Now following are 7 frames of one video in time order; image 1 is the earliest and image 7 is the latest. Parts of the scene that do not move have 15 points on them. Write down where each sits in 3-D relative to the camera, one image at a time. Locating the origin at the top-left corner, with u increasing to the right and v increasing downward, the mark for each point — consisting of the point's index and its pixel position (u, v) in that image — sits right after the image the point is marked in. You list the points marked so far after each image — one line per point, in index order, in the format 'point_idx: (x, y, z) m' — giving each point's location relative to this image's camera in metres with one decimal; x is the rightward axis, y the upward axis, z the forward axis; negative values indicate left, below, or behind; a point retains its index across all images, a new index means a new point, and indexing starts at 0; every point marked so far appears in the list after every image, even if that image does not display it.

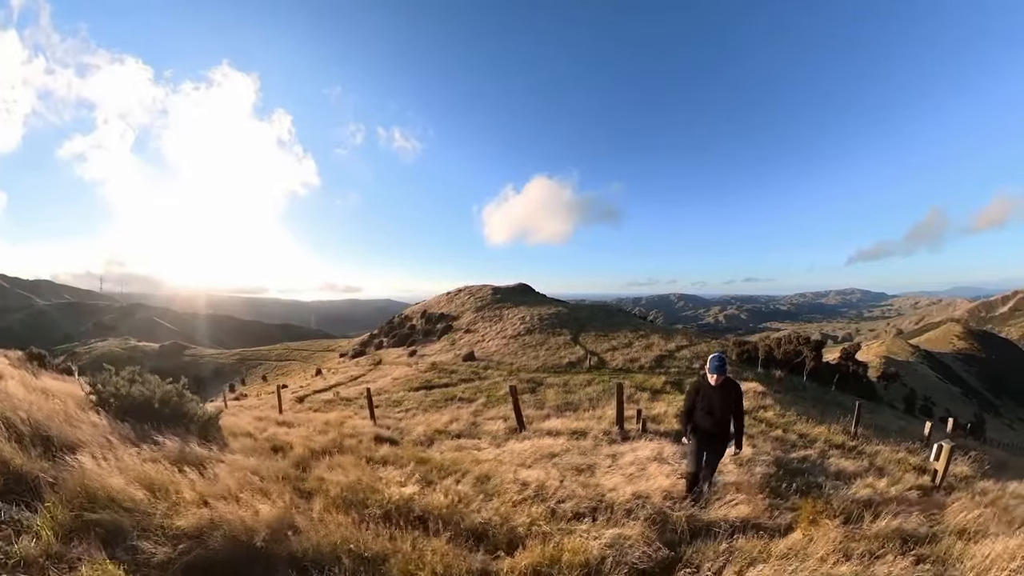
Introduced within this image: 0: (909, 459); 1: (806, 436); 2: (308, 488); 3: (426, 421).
0: (+11.3, -4.9, +13.5) m
1: (+11.1, -5.6, +17.9) m
2: (-2.5, -2.8, +6.3) m
3: (-3.3, -5.4, +18.5) m
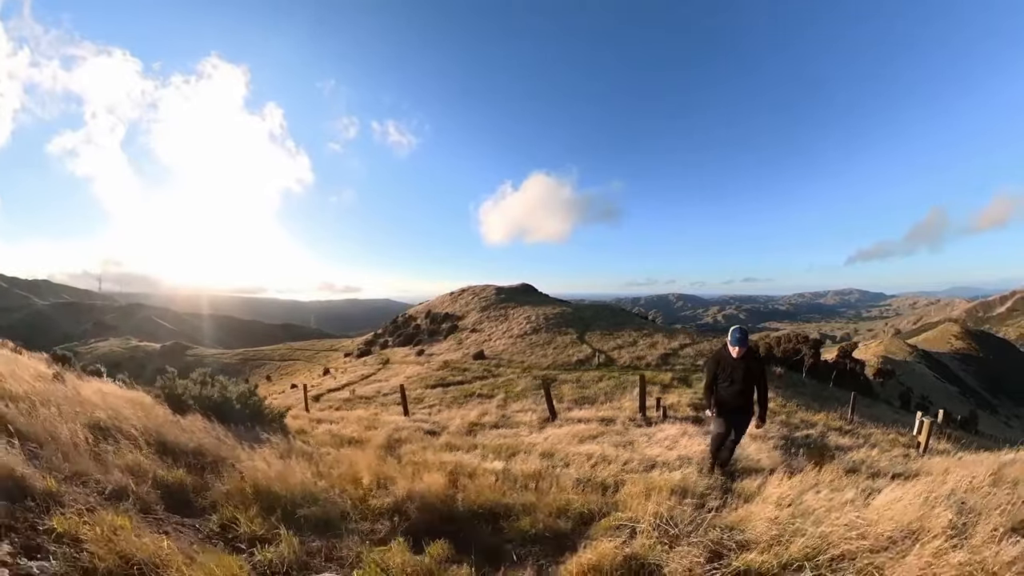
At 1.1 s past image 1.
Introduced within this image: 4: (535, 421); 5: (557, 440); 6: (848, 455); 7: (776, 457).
0: (+12.3, -4.9, +15.0) m
1: (+12.2, -5.6, +19.4) m
2: (-1.5, -2.9, +7.7) m
3: (-2.3, -5.5, +20.0) m
4: (+0.7, -4.4, +15.3) m
5: (+1.0, -3.4, +10.4) m
6: (+7.0, -3.6, +9.7) m
7: (+4.9, -3.2, +8.6) m
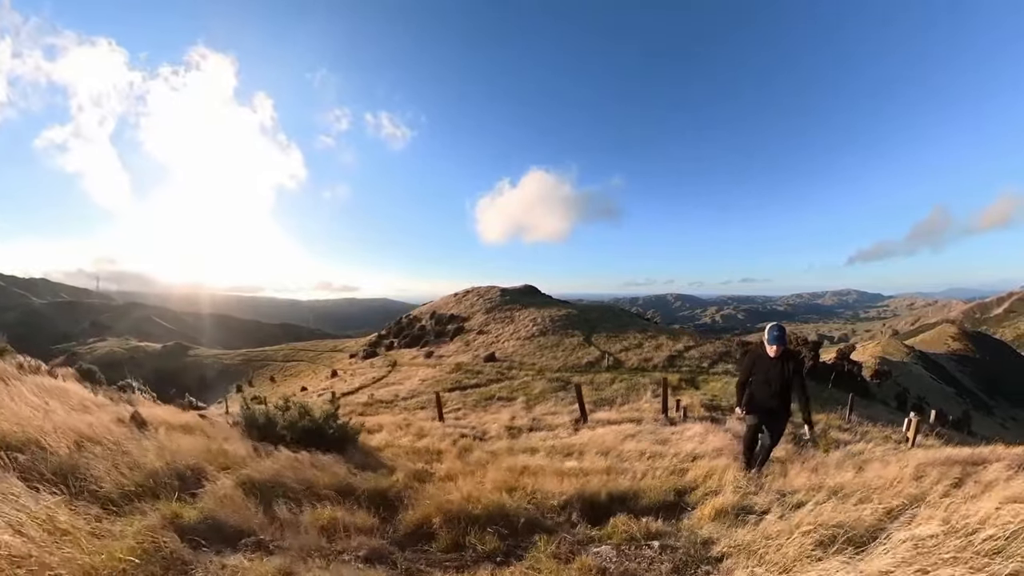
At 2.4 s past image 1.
0: (+13.5, -5.4, +16.6) m
1: (+13.4, -6.1, +21.1) m
2: (-0.2, -3.4, +9.3) m
3: (-1.1, -5.9, +21.5) m
4: (+2.0, -4.9, +16.9) m
5: (+2.2, -3.9, +12.0) m
6: (+8.3, -4.0, +11.3) m
7: (+6.1, -3.7, +10.2) m
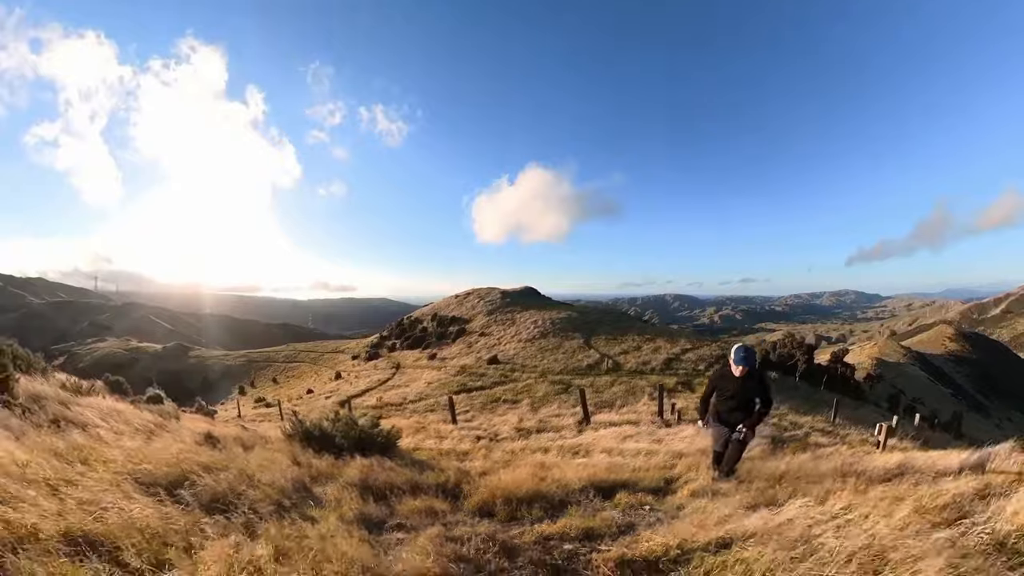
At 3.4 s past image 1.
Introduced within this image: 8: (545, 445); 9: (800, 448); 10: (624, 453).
0: (+13.9, -6.0, +18.2) m
1: (+13.7, -6.6, +22.6) m
2: (+0.1, -3.9, +10.9) m
3: (-0.8, -6.4, +23.1) m
4: (+2.3, -5.4, +18.4) m
5: (+2.6, -4.4, +13.5) m
6: (+8.6, -4.6, +12.9) m
7: (+6.5, -4.2, +11.7) m
8: (+0.9, -4.6, +13.6) m
9: (+8.7, -4.9, +14.2) m
10: (+2.6, -3.9, +11.2) m
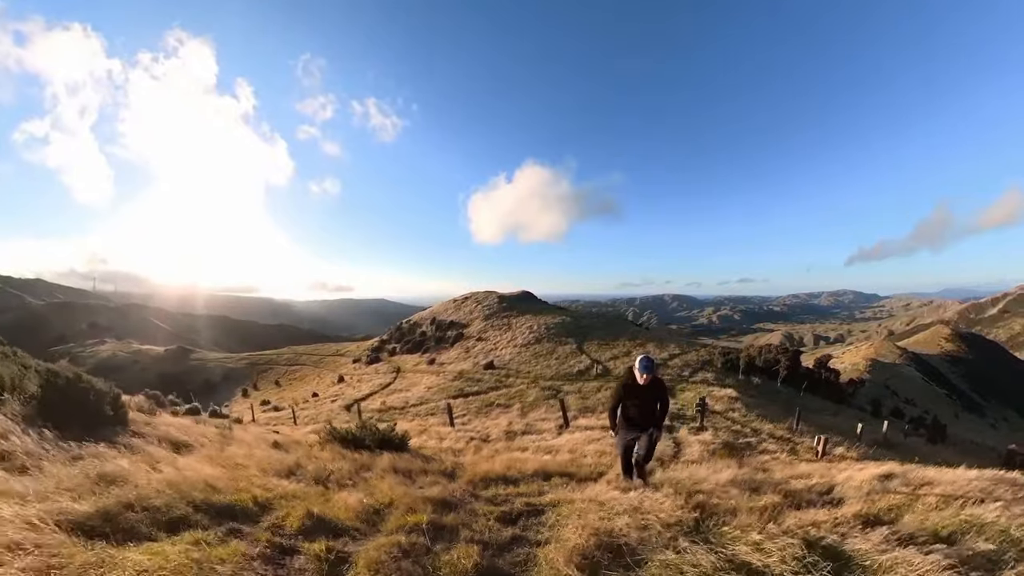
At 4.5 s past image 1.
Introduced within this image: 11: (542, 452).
0: (+13.4, -6.9, +21.0) m
1: (+13.2, -7.6, +25.4) m
2: (-0.3, -4.8, +13.6) m
3: (-1.2, -7.4, +25.8) m
4: (+1.8, -6.3, +21.2) m
5: (+2.2, -5.3, +16.2) m
6: (+8.2, -5.5, +15.6) m
7: (+6.1, -5.1, +14.5) m
8: (+0.5, -5.5, +16.3) m
9: (+8.3, -5.8, +16.9) m
10: (+2.2, -4.9, +13.9) m
11: (+0.9, -5.1, +14.7) m
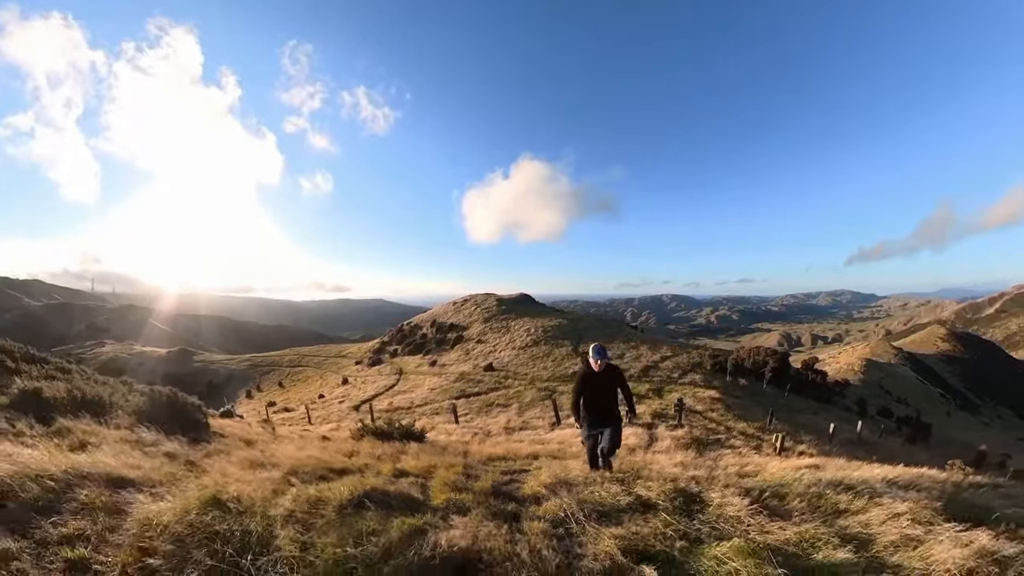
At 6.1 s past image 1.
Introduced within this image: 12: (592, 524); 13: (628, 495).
0: (+13.3, -7.5, +23.7) m
1: (+13.1, -8.2, +28.1) m
2: (-0.4, -5.5, +16.3) m
3: (-1.3, -8.1, +28.5) m
4: (+1.8, -7.0, +23.9) m
5: (+2.1, -6.0, +18.9) m
6: (+8.1, -6.1, +18.4) m
7: (+6.0, -5.7, +17.2) m
8: (+0.4, -6.2, +19.0) m
9: (+8.2, -6.4, +19.6) m
10: (+2.1, -5.5, +16.6) m
11: (+0.9, -5.8, +17.4) m
12: (+1.1, -3.1, +6.3) m
13: (+1.9, -3.2, +7.3) m
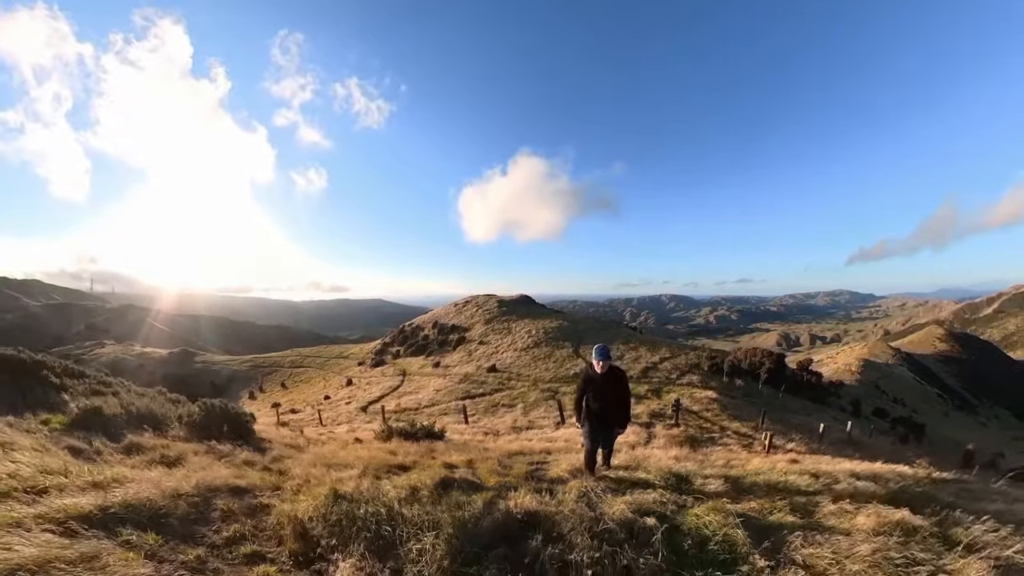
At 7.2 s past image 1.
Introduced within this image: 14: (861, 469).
0: (+13.7, -8.0, +25.2) m
1: (+13.5, -8.6, +29.7) m
2: (0.0, -5.9, +17.8) m
3: (-1.0, -8.5, +30.0) m
4: (+2.1, -7.4, +25.4) m
5: (+2.5, -6.4, +20.4) m
6: (+8.5, -6.5, +19.9) m
7: (+6.4, -6.2, +18.7) m
8: (+0.8, -6.6, +20.5) m
9: (+8.6, -6.9, +21.2) m
10: (+2.5, -5.9, +18.1) m
11: (+1.3, -6.2, +18.9) m
12: (+1.6, -3.5, +7.8) m
13: (+2.3, -3.6, +8.8) m
14: (+8.7, -4.6, +12.0) m
